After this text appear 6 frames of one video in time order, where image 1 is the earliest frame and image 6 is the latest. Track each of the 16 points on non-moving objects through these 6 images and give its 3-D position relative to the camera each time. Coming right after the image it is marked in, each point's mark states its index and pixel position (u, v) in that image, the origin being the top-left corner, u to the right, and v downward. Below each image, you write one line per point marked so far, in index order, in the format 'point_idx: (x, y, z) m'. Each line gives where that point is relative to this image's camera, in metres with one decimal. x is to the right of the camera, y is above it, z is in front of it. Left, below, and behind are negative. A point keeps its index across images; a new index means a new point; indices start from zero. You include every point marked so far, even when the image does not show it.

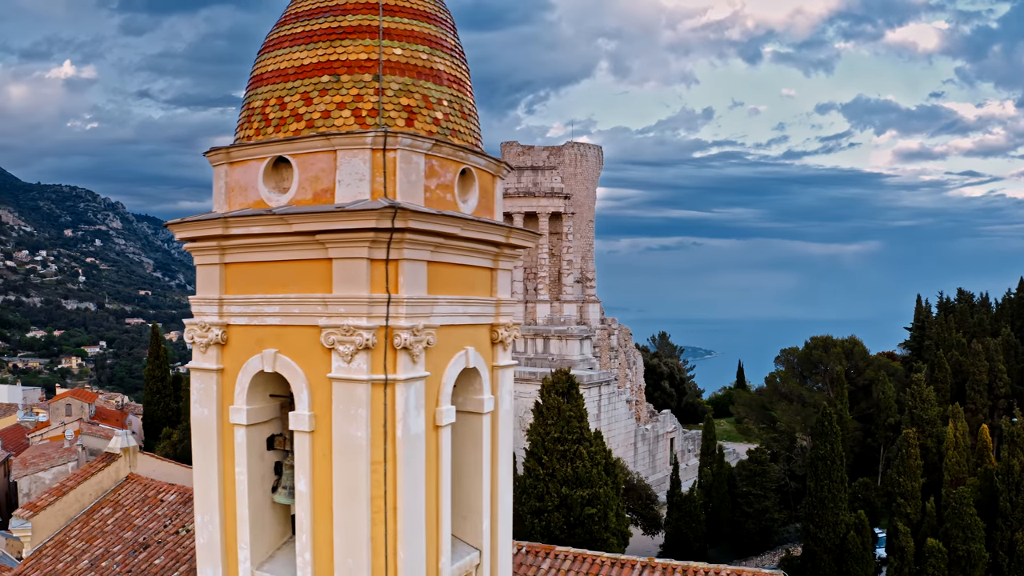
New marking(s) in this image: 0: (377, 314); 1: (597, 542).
0: (-0.7, -0.1, +4.0) m
1: (+1.5, -4.3, +12.4) m
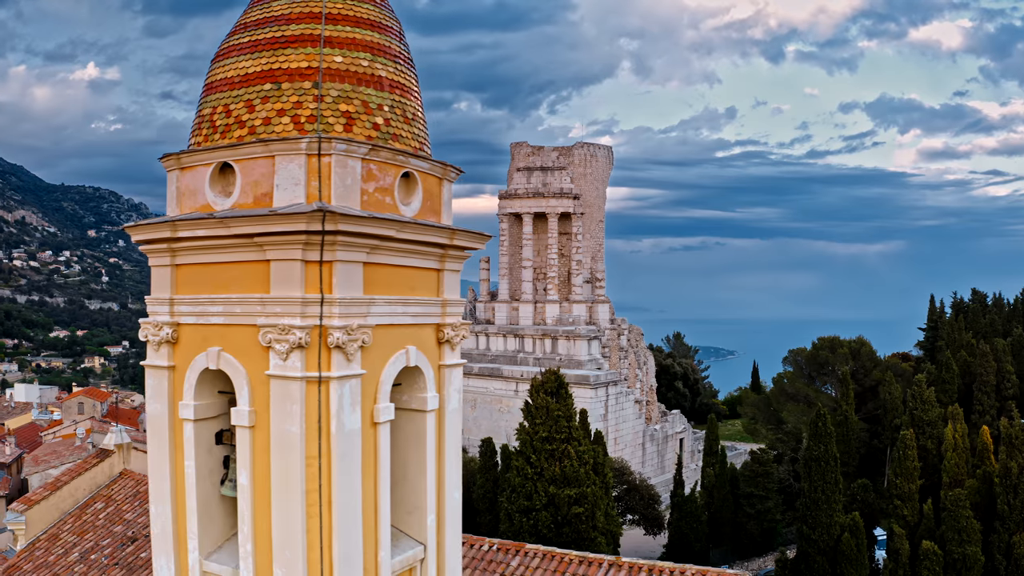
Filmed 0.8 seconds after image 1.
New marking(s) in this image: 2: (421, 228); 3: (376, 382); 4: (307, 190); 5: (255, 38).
0: (-1.1, -0.1, +4.2) m
1: (+1.3, -4.3, +12.5) m
2: (-0.6, +0.4, +4.6) m
3: (-0.8, -0.5, +4.4) m
4: (-1.2, +0.5, +4.2) m
5: (-1.6, +1.5, +4.7) m
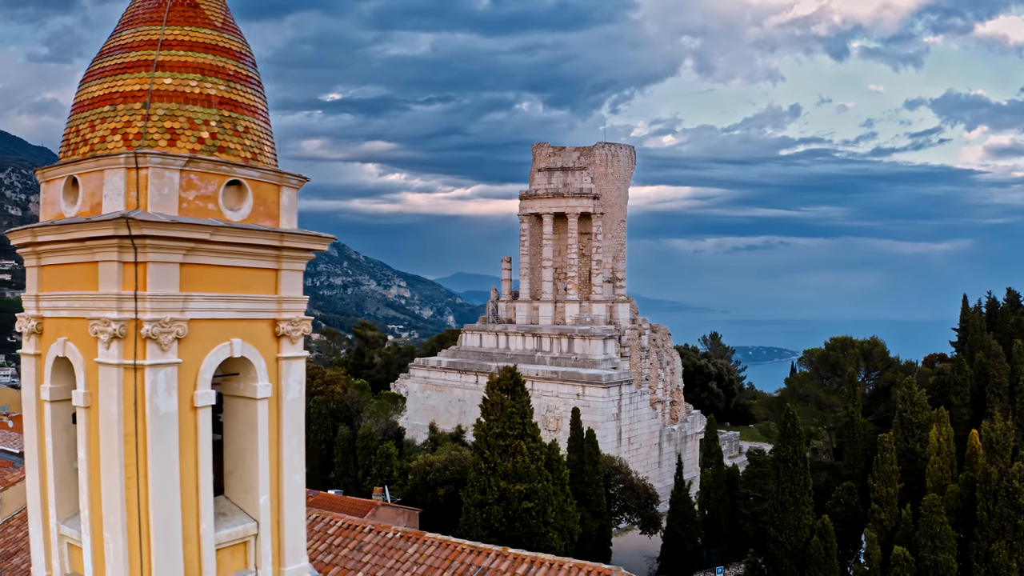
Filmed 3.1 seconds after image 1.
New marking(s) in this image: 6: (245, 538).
0: (-2.4, -0.1, +4.7) m
1: (+0.4, -4.3, +12.9) m
2: (-1.8, +0.4, +5.1) m
3: (-2.1, -0.5, +5.0) m
4: (-2.4, +0.6, +4.8) m
5: (-2.8, +1.6, +5.3) m
6: (-1.9, -1.7, +5.3) m
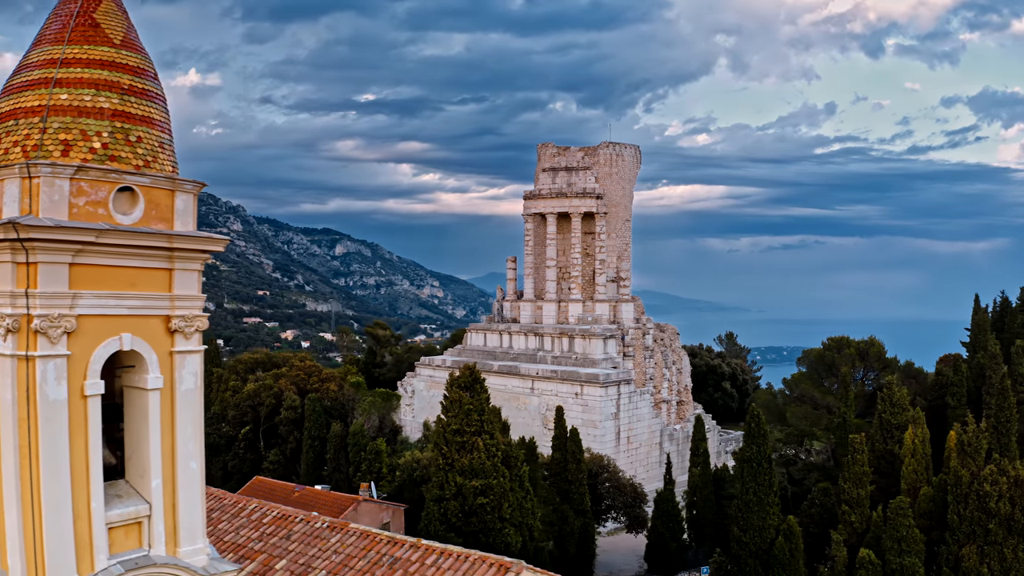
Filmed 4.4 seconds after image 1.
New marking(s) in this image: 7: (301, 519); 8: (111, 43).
0: (-3.3, -0.1, +5.1) m
1: (-0.4, -4.3, +13.3) m
2: (-2.8, +0.4, +5.5) m
3: (-3.0, -0.5, +5.4) m
4: (-3.4, +0.6, +5.2) m
5: (-3.8, +1.6, +5.7) m
6: (-2.8, -1.7, +5.7) m
7: (-2.5, -2.7, +8.8) m
8: (-3.1, +1.9, +5.9) m
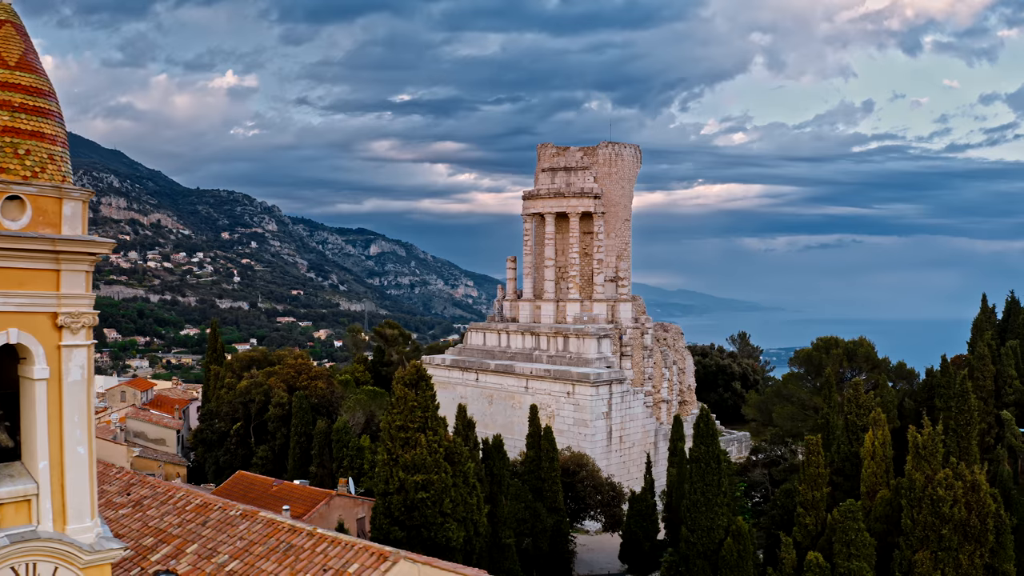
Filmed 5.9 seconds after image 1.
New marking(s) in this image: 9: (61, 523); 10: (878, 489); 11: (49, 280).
0: (-4.6, -0.1, +5.7) m
1: (-1.5, -4.3, +13.8) m
2: (-4.0, +0.4, +6.1) m
3: (-4.2, -0.5, +6.0) m
4: (-4.6, +0.6, +5.8) m
5: (-5.0, +1.6, +6.3) m
6: (-4.0, -1.7, +6.3) m
7: (-3.6, -2.7, +9.4) m
8: (-4.3, +1.9, +6.5) m
9: (-3.9, -2.0, +6.5) m
10: (+9.5, -5.2, +19.8) m
11: (-3.9, +0.1, +6.4) m
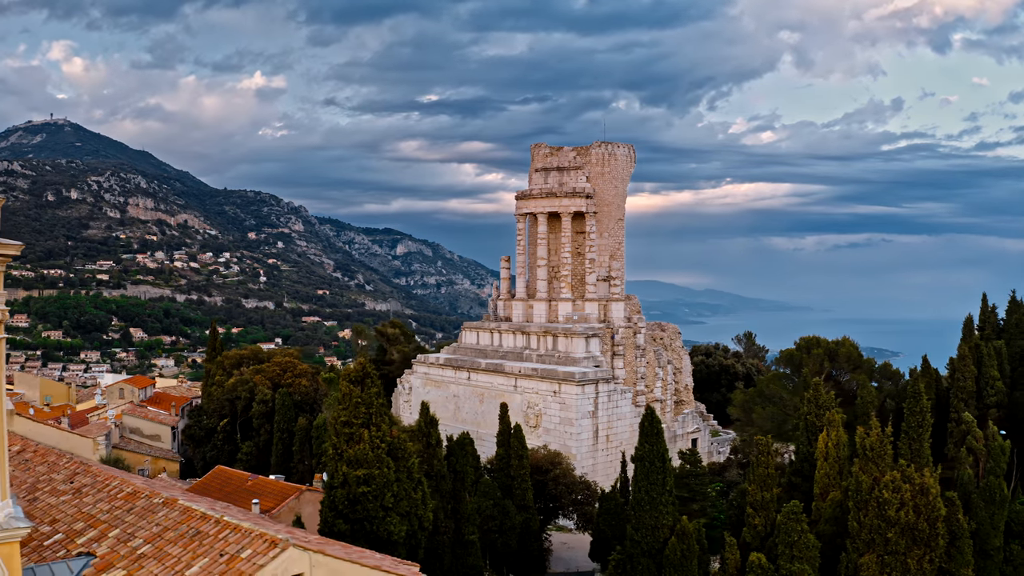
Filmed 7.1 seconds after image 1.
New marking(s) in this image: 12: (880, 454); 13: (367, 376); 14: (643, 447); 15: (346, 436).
0: (-5.7, -0.1, +6.3) m
1: (-2.6, -4.3, +14.3) m
2: (-5.2, +0.4, +6.6) m
3: (-5.4, -0.5, +6.5) m
4: (-5.8, +0.6, +6.3) m
5: (-6.2, +1.6, +6.9) m
6: (-5.2, -1.7, +6.9) m
7: (-4.8, -2.7, +10.0) m
8: (-5.5, +1.9, +7.0) m
9: (-5.0, -2.0, +7.0) m
10: (+8.5, -5.2, +20.3) m
11: (-5.1, 0.0, +6.9) m
12: (+9.3, -4.1, +19.3) m
13: (-2.8, -1.8, +15.3) m
14: (+3.3, -3.7, +18.1) m
15: (-3.1, -2.9, +14.8) m
